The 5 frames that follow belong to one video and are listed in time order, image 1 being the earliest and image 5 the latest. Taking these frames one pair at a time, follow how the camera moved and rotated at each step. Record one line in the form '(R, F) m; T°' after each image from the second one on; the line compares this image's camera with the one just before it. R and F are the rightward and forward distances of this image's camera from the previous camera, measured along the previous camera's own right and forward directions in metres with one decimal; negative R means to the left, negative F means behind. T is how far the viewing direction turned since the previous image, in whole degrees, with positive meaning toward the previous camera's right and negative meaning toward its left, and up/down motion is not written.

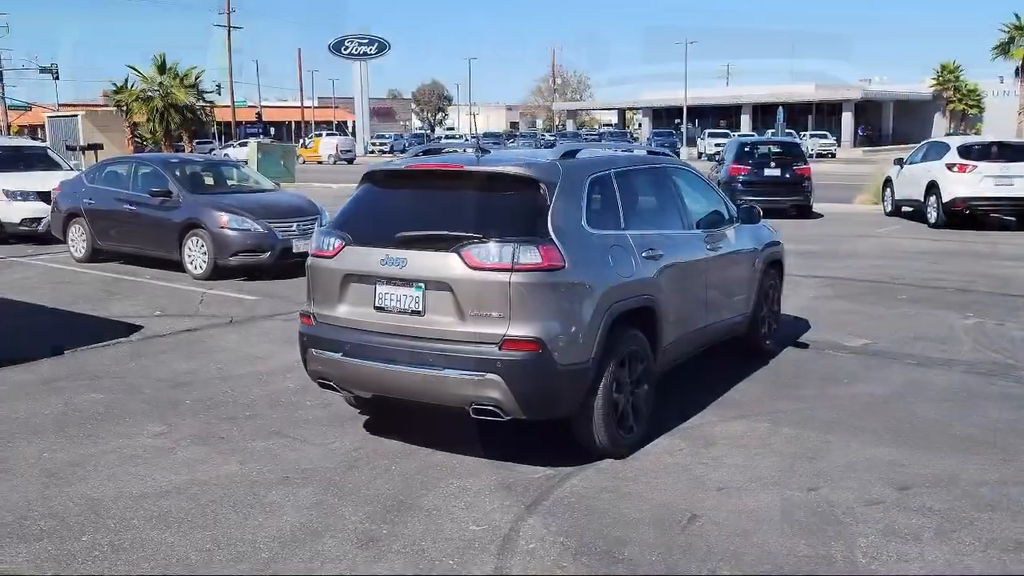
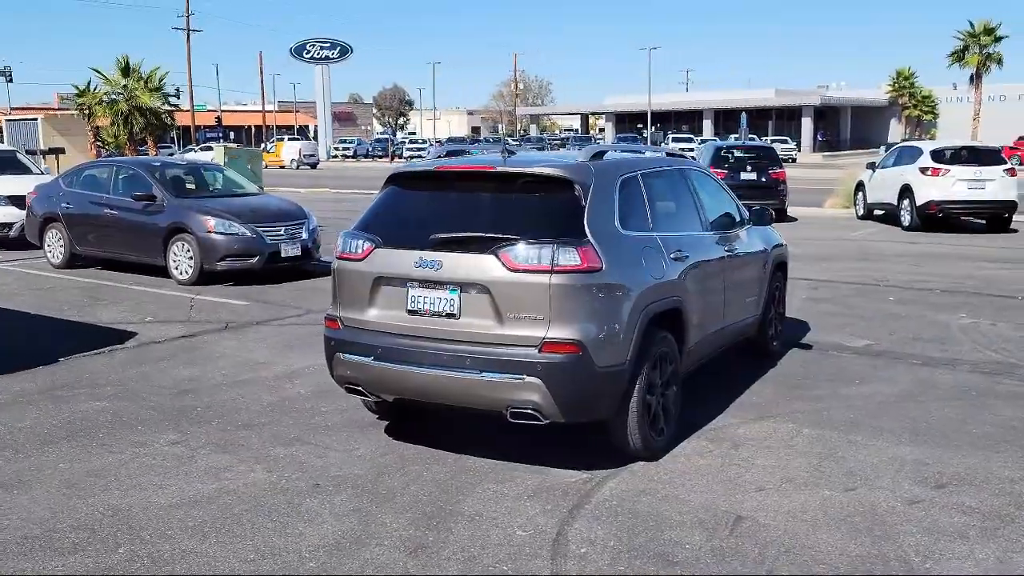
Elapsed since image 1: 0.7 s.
(-0.4, +0.1) m; +2°
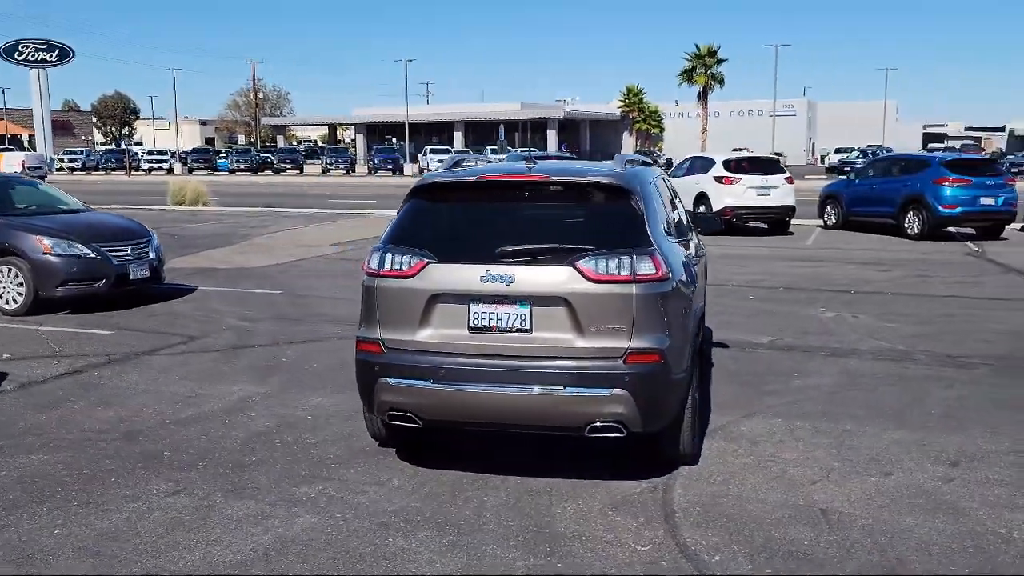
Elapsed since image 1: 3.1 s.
(-1.7, +0.4) m; +16°
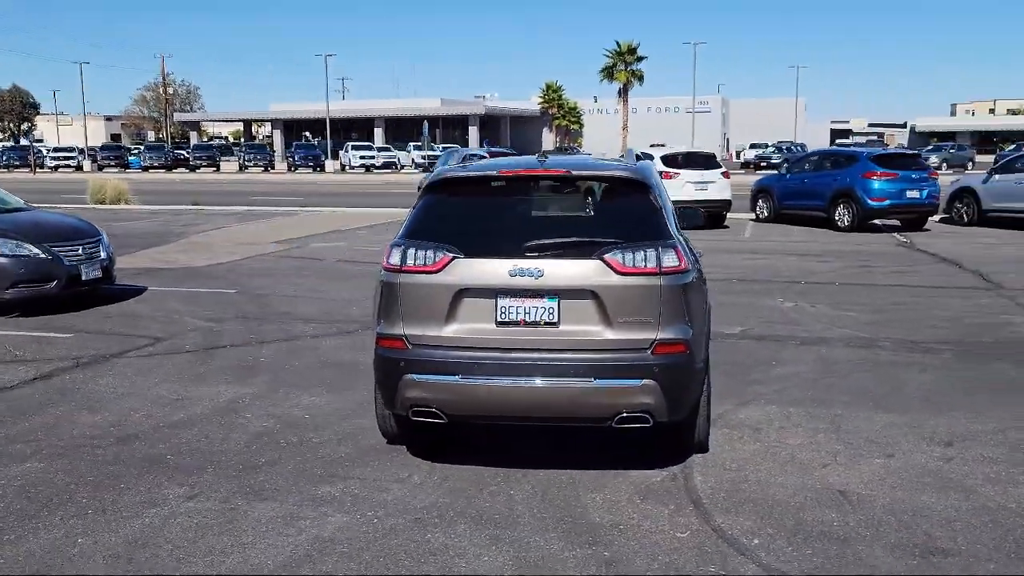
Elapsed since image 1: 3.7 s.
(-0.6, 0.0) m; +5°
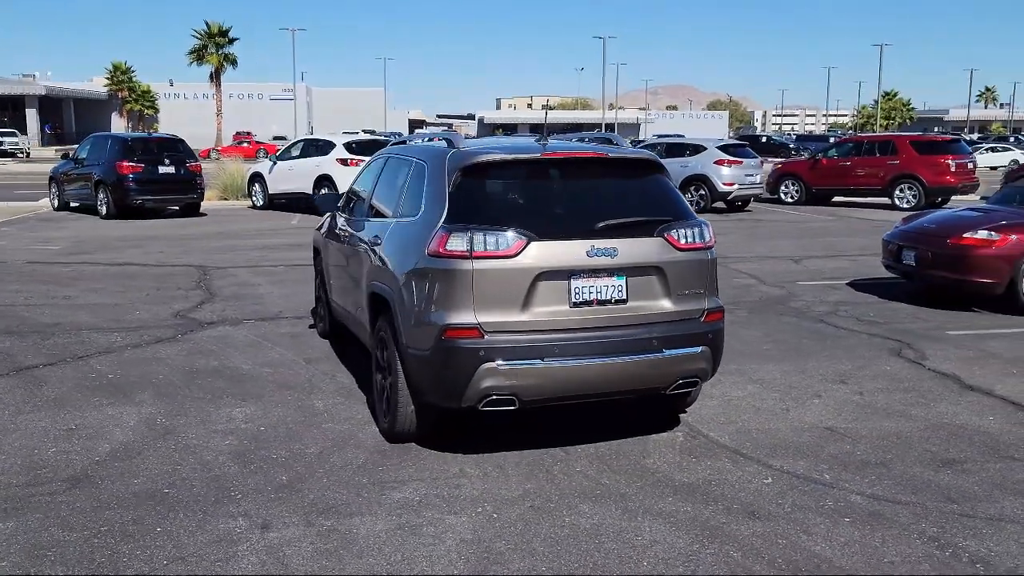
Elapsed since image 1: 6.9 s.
(-2.5, +0.6) m; +26°
